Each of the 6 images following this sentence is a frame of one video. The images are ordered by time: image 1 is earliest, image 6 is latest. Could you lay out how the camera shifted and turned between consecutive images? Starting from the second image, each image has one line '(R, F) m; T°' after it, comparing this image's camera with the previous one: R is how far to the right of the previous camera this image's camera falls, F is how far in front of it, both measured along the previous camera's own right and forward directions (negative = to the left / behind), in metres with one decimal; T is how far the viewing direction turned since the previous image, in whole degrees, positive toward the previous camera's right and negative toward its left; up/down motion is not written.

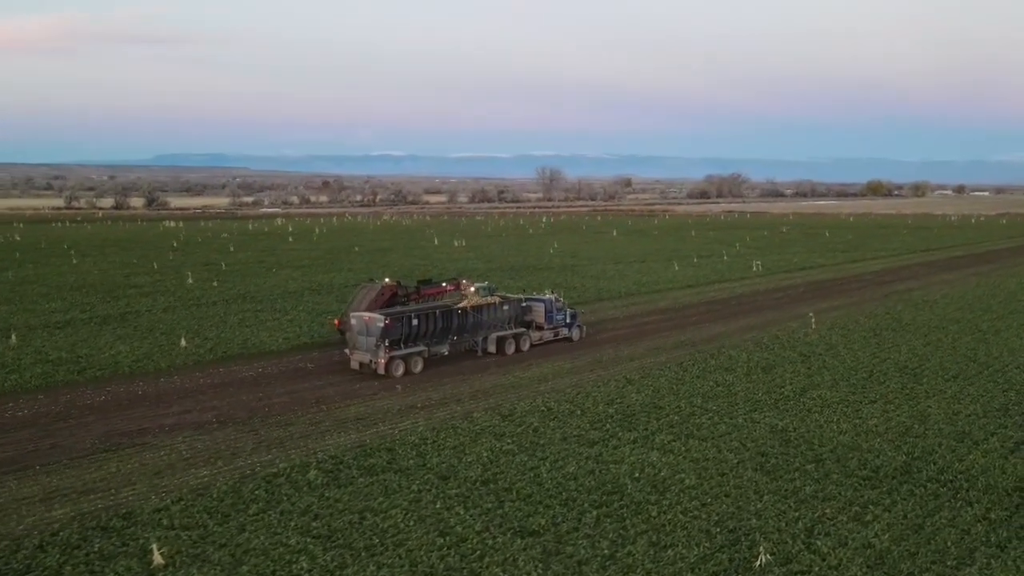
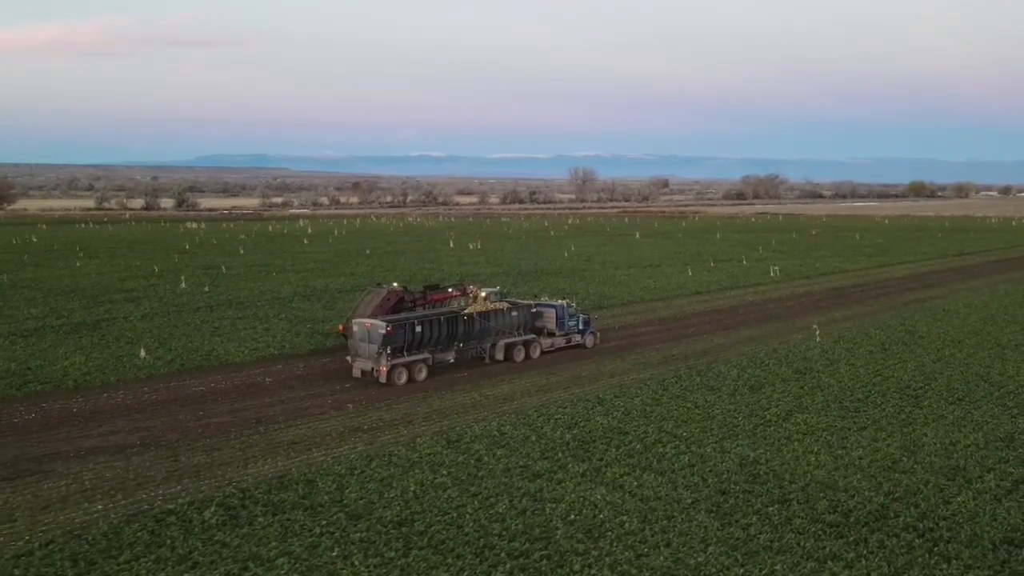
(+1.5, +1.6) m; -2°
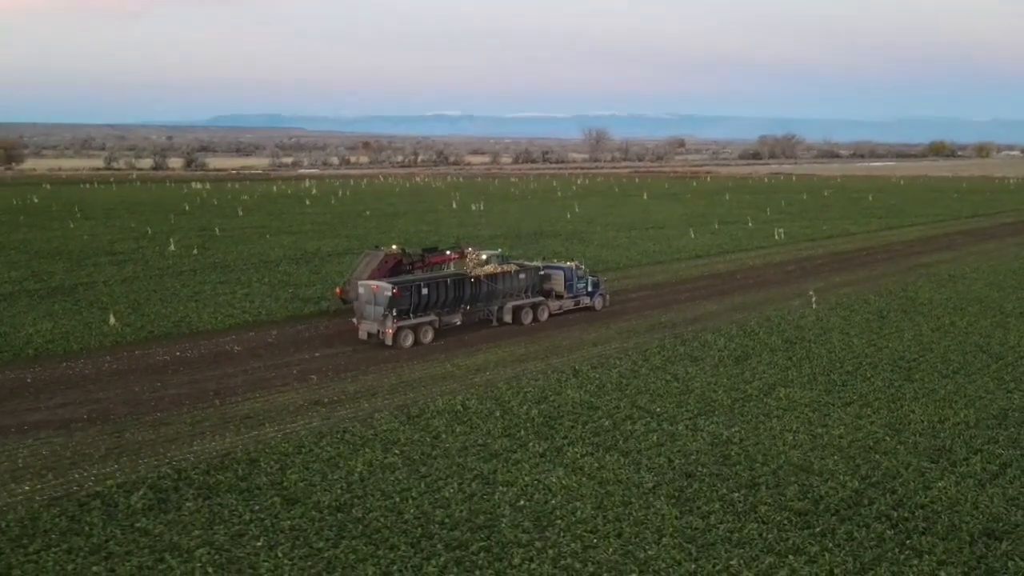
(+0.9, +0.9) m; -1°
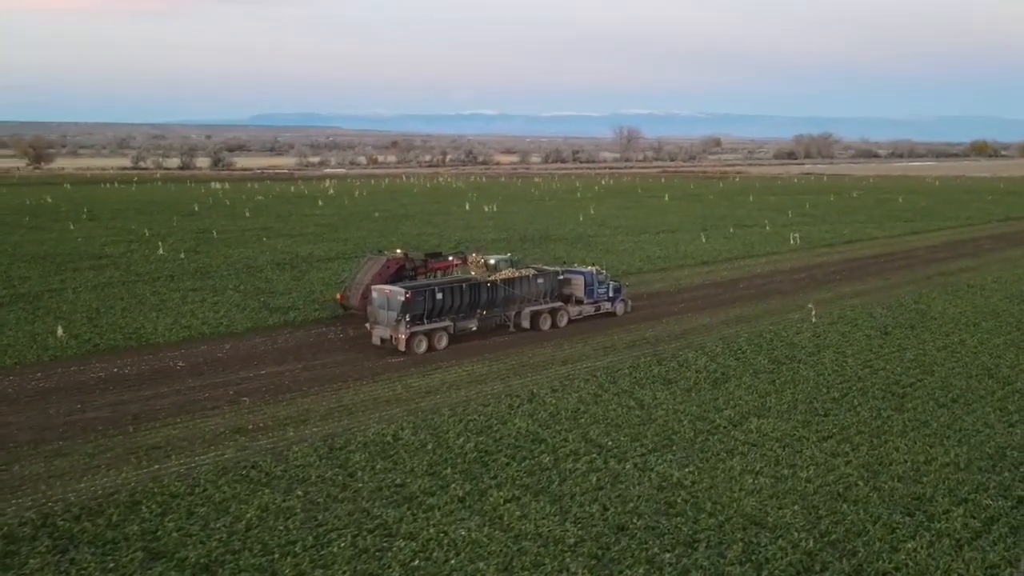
(+1.5, +1.7) m; -2°
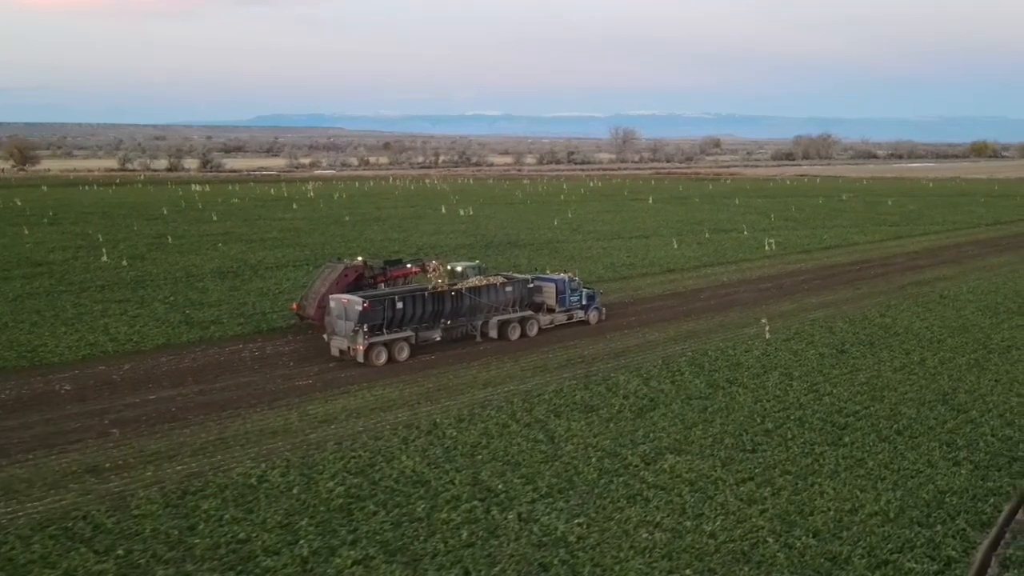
(+1.7, +1.7) m; 0°
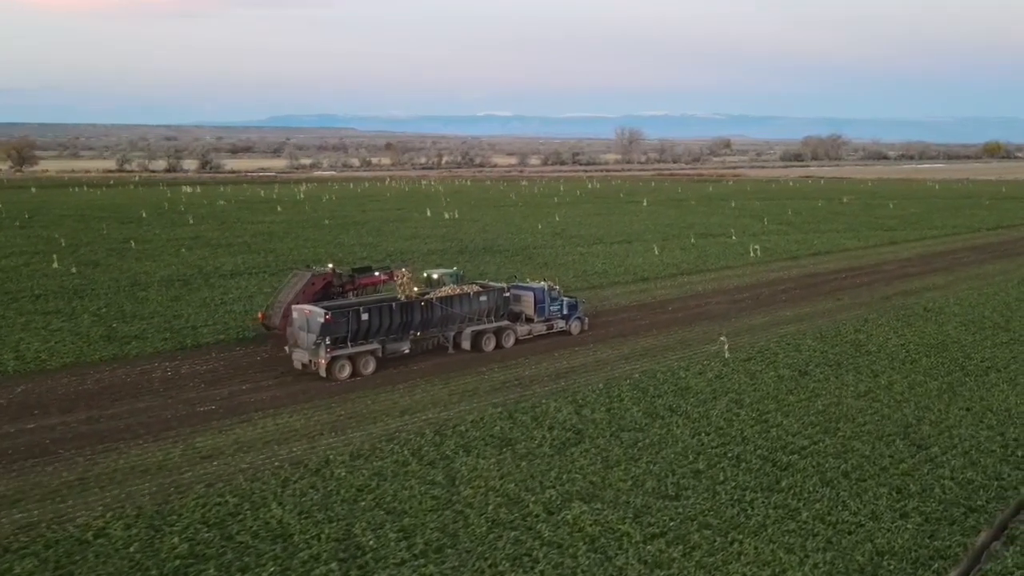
(+1.6, +1.7) m; -1°
